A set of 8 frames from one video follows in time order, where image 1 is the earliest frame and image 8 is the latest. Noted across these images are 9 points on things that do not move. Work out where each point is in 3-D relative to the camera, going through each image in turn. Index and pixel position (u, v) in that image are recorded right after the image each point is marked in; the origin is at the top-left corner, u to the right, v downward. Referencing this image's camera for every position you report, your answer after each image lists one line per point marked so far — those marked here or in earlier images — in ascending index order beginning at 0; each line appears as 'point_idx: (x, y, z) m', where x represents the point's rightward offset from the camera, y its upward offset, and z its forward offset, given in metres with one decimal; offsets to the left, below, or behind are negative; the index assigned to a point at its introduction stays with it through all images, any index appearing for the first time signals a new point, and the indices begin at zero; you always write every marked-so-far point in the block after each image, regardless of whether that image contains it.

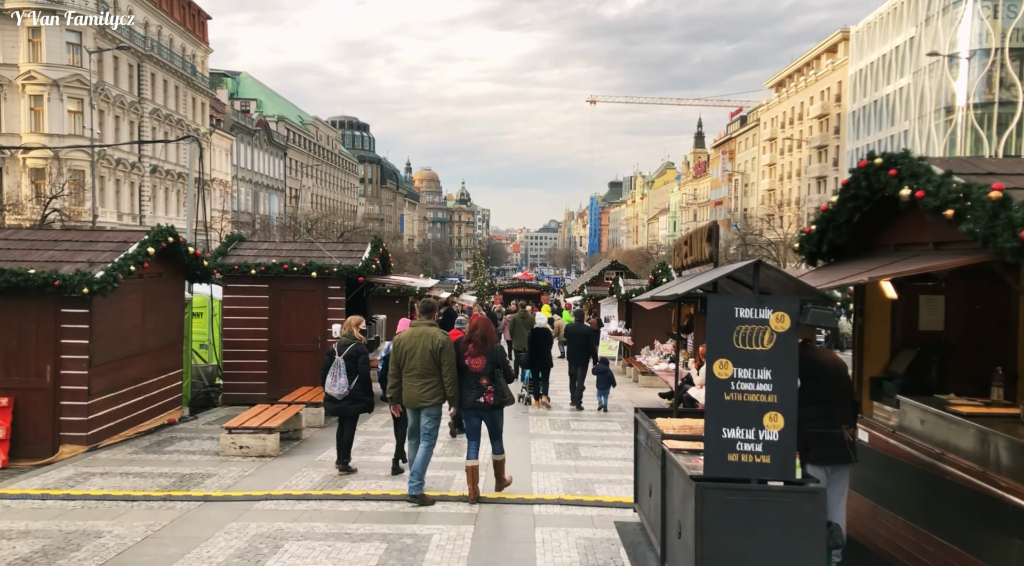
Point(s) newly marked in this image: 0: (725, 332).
0: (+1.2, -0.3, +5.2) m
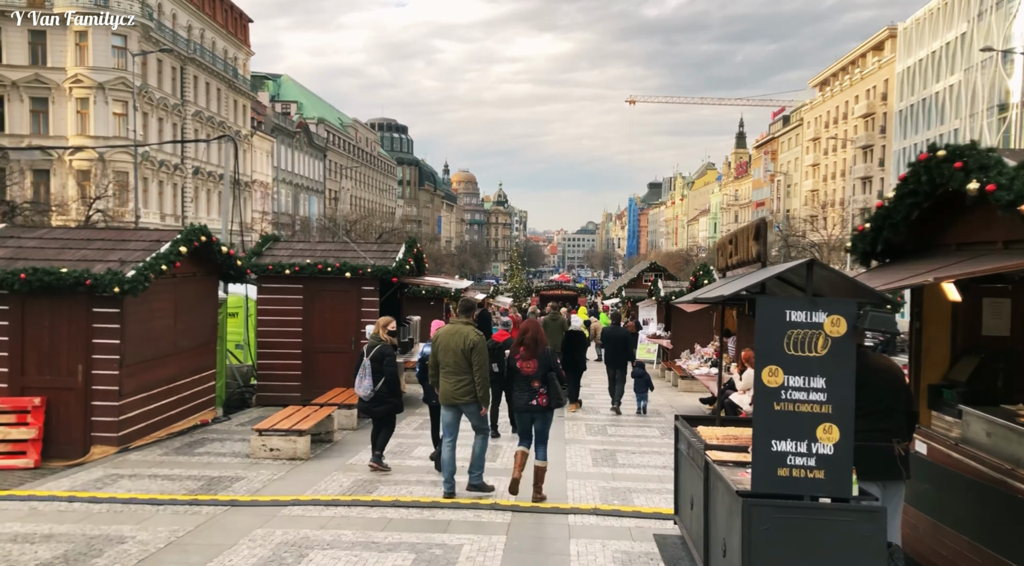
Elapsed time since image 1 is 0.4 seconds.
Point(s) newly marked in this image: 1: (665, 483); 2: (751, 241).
0: (+1.4, -0.3, +4.9) m
1: (+1.6, -2.2, +9.9) m
2: (+1.7, +0.3, +6.4) m
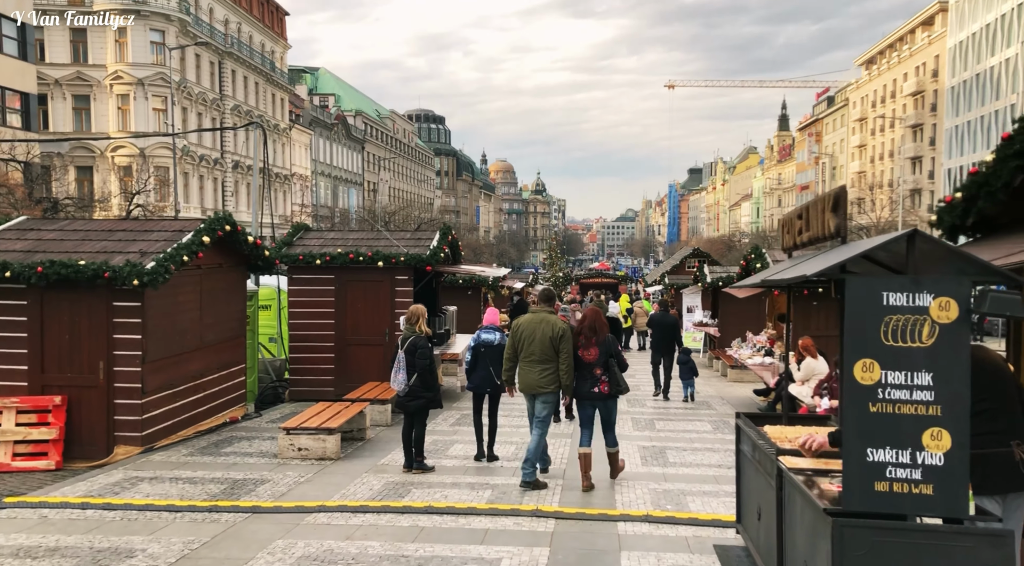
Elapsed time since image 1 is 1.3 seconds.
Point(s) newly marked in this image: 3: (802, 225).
0: (+1.6, -0.2, +4.1) m
1: (+2.1, -2.0, +9.1) m
2: (+1.9, +0.4, +5.6) m
3: (+2.0, +0.4, +6.2) m
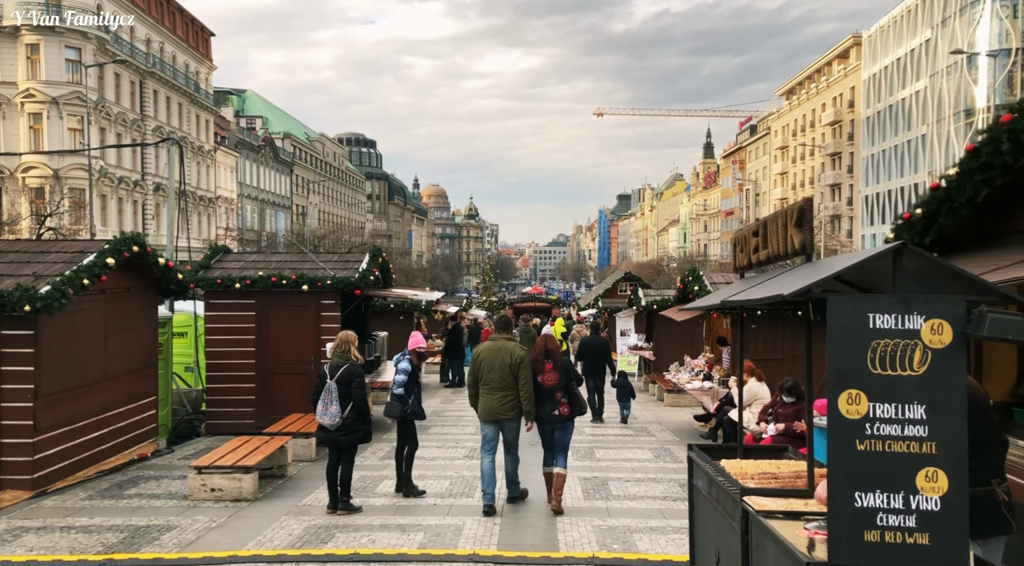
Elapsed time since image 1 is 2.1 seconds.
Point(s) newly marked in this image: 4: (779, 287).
0: (+1.3, -0.3, +3.6) m
1: (+1.5, -2.2, +8.6) m
2: (+1.6, +0.3, +5.1) m
3: (+1.6, +0.3, +5.8) m
4: (+1.4, 0.0, +4.7) m
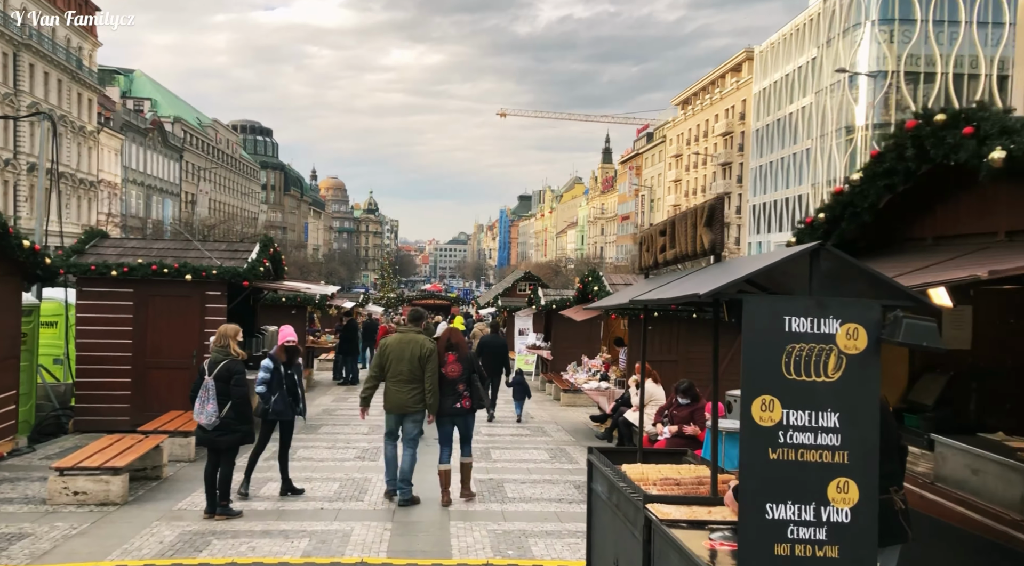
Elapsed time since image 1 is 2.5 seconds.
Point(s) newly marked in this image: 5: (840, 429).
0: (+1.0, -0.3, +3.4) m
1: (+0.5, -2.2, +8.4) m
2: (+1.0, +0.3, +5.0) m
3: (+1.0, +0.3, +5.6) m
4: (+0.9, 0.0, +4.5) m
5: (+1.2, -0.5, +3.4) m
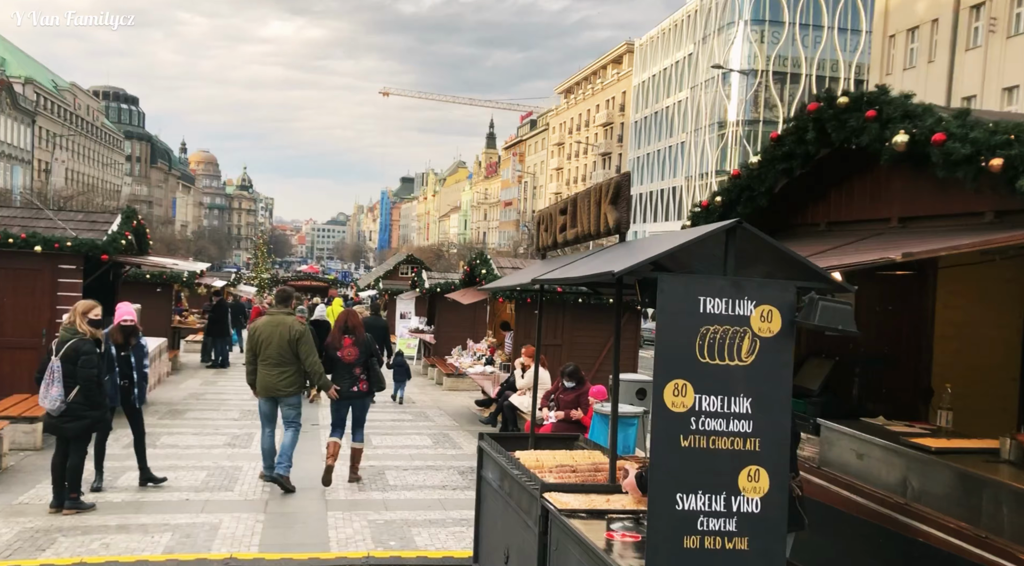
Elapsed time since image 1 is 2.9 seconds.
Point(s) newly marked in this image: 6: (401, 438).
0: (+0.6, -0.2, +3.2) m
1: (-0.6, -2.0, +8.2) m
2: (+0.5, +0.4, +4.8) m
3: (+0.3, +0.4, +5.4) m
4: (+0.4, +0.1, +4.3) m
5: (+0.8, -0.5, +3.2) m
6: (-1.5, -2.1, +12.6) m
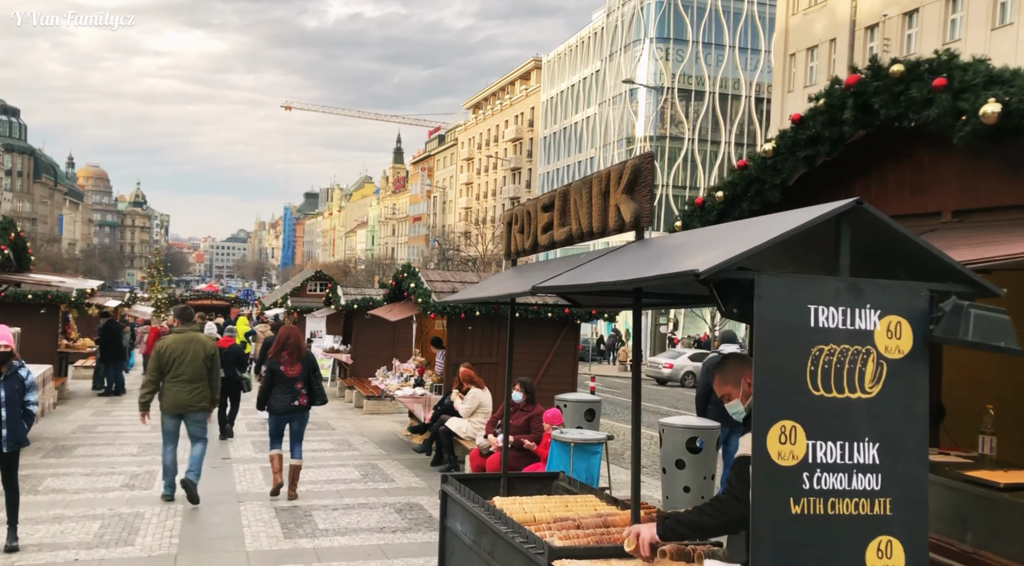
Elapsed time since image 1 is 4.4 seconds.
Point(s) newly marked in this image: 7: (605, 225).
0: (+0.7, -0.2, +2.3) m
1: (-0.9, -2.1, +7.1) m
2: (+0.4, +0.4, +3.9) m
3: (+0.2, +0.3, +4.5) m
4: (+0.4, 0.0, +3.4) m
5: (+1.0, -0.5, +2.4) m
6: (-2.3, -2.3, +11.4) m
7: (+0.4, +0.2, +4.0) m
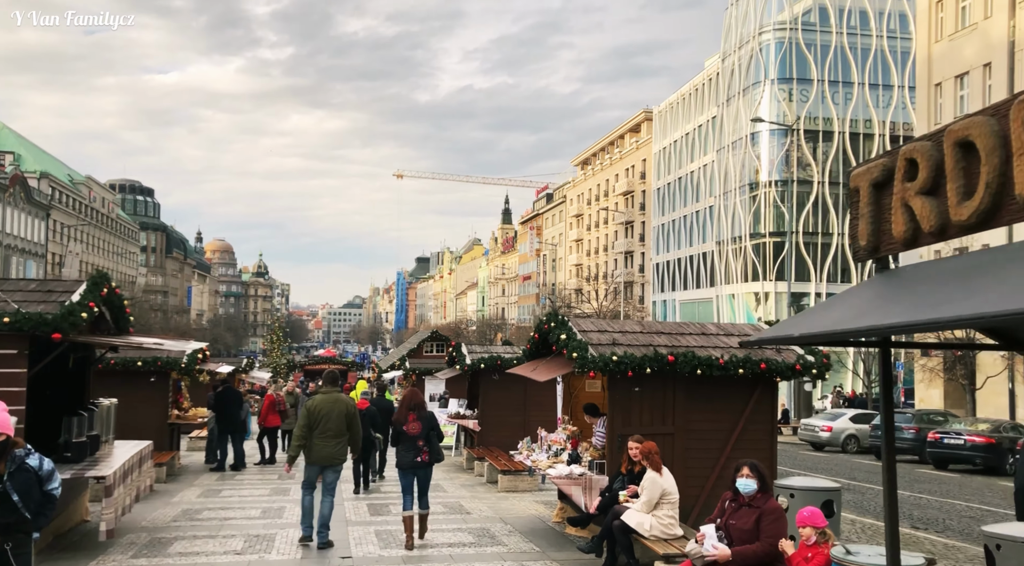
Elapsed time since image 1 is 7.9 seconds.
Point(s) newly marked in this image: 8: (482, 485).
0: (+1.5, 0.0, -0.4) m
1: (+0.5, -2.3, +4.4) m
2: (+1.4, +0.4, +1.2) m
3: (+1.2, +0.3, +1.8) m
4: (+1.3, +0.1, +0.7) m
5: (+1.7, -0.3, -0.4) m
6: (-0.4, -2.8, +8.7) m
7: (+1.3, +0.3, +1.3) m
8: (-0.5, -3.5, +15.8) m
